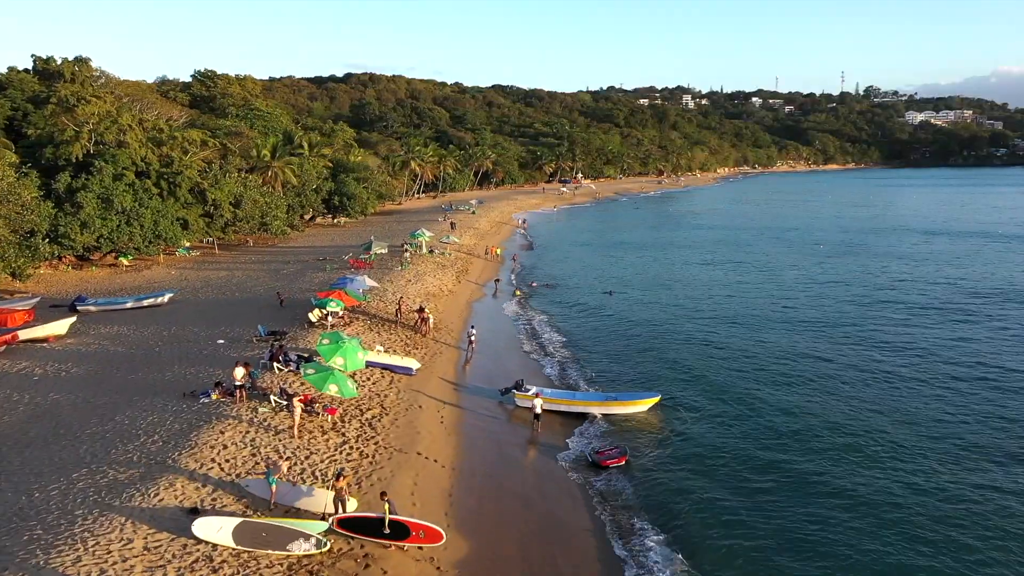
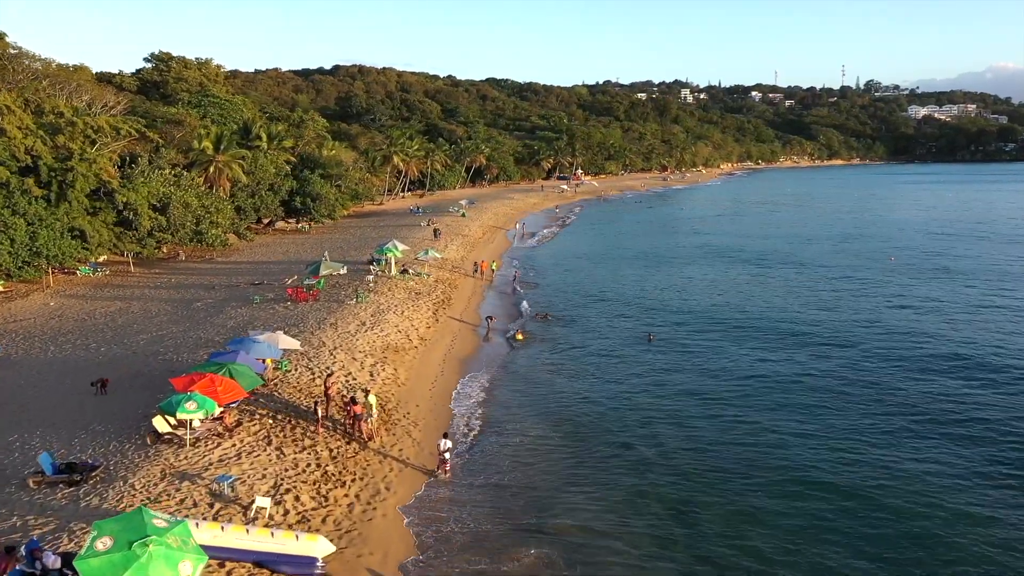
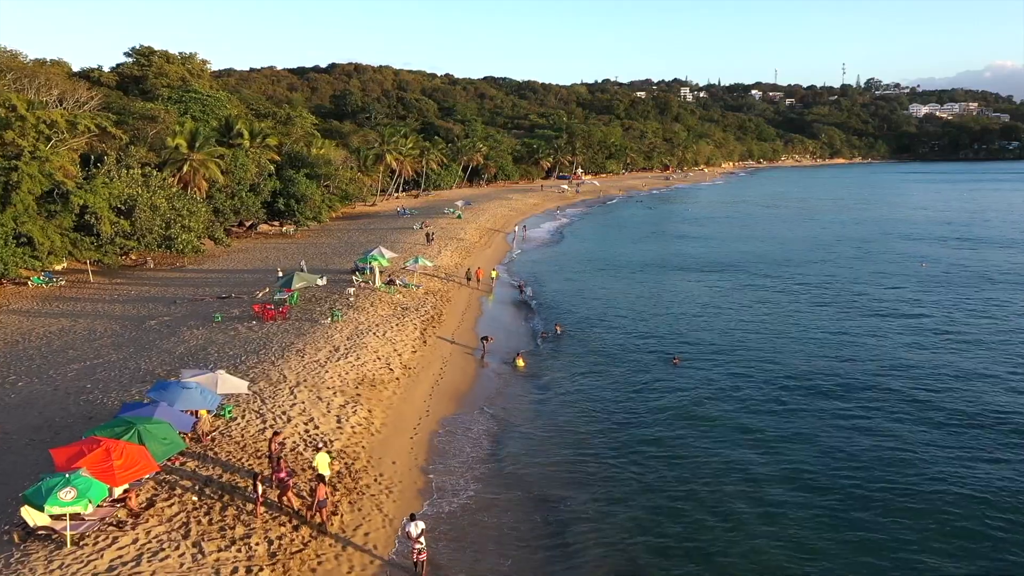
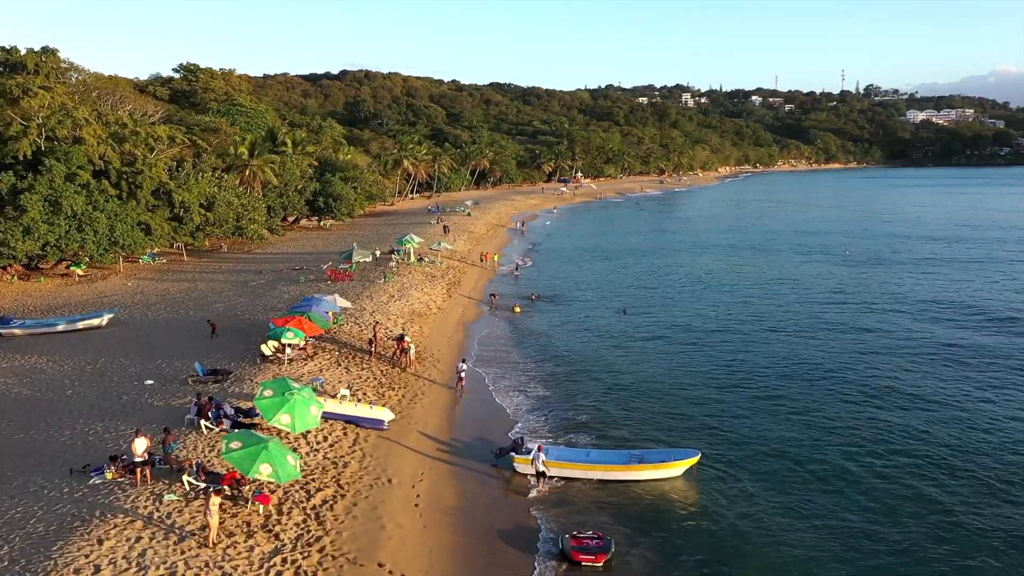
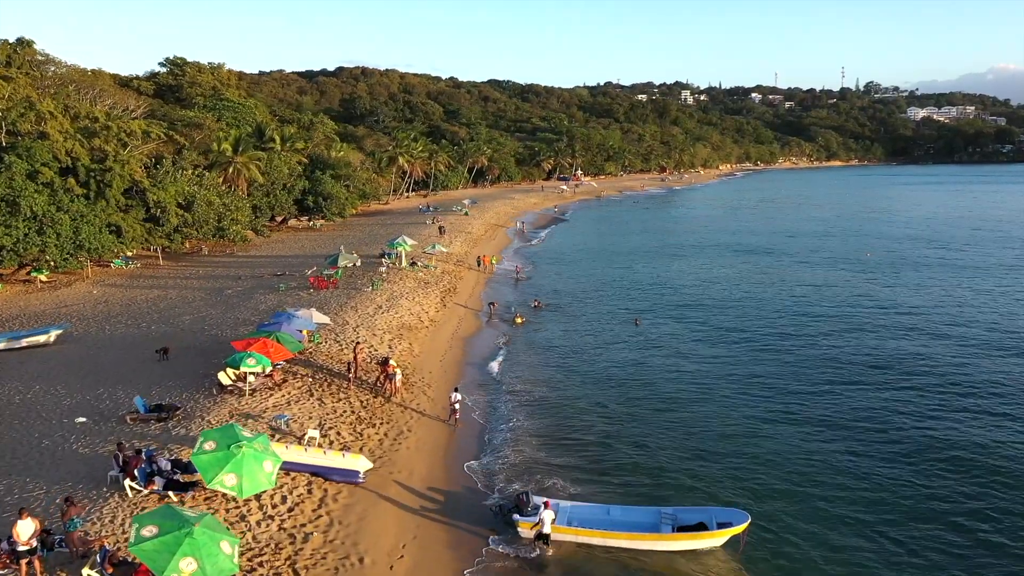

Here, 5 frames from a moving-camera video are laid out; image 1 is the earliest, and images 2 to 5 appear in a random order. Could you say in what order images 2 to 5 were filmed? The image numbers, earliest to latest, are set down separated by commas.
4, 5, 2, 3
